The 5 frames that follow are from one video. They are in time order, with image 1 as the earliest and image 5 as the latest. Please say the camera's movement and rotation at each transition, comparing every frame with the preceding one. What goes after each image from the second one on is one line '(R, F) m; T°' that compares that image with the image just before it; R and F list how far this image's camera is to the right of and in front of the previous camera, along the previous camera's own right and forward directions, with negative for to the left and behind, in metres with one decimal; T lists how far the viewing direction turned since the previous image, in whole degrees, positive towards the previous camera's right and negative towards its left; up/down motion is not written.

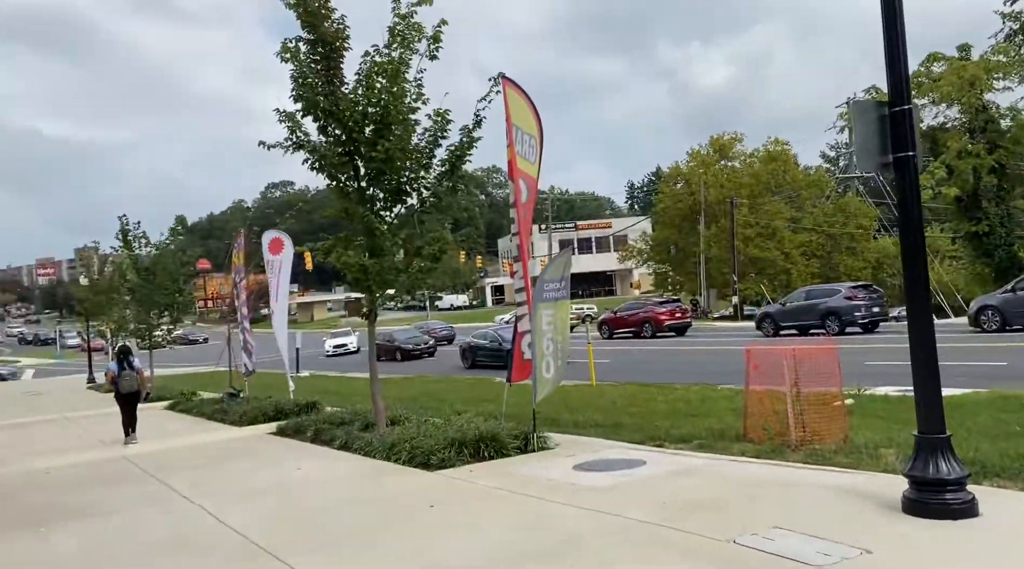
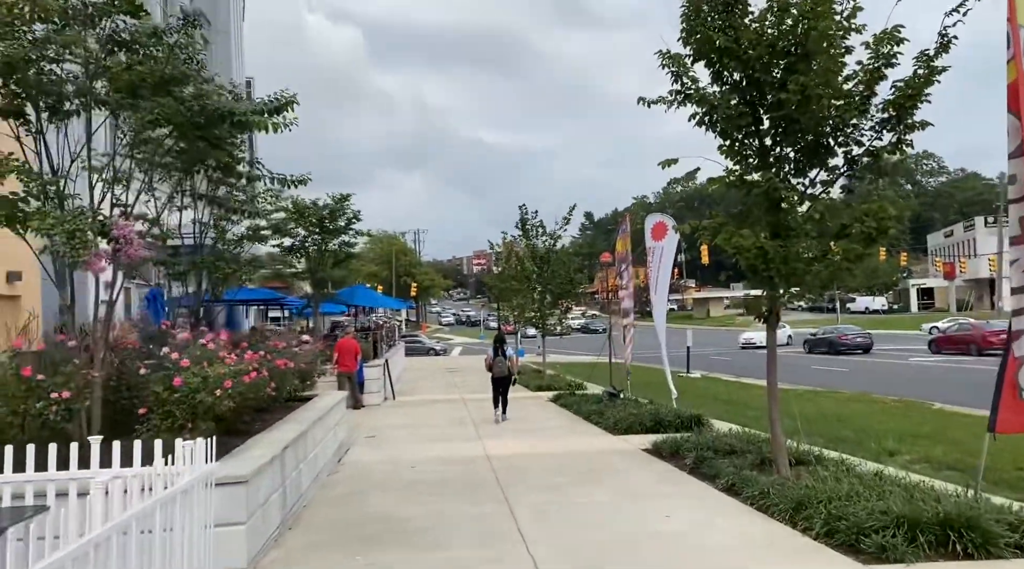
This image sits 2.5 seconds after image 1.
(-0.5, +2.6) m; -27°
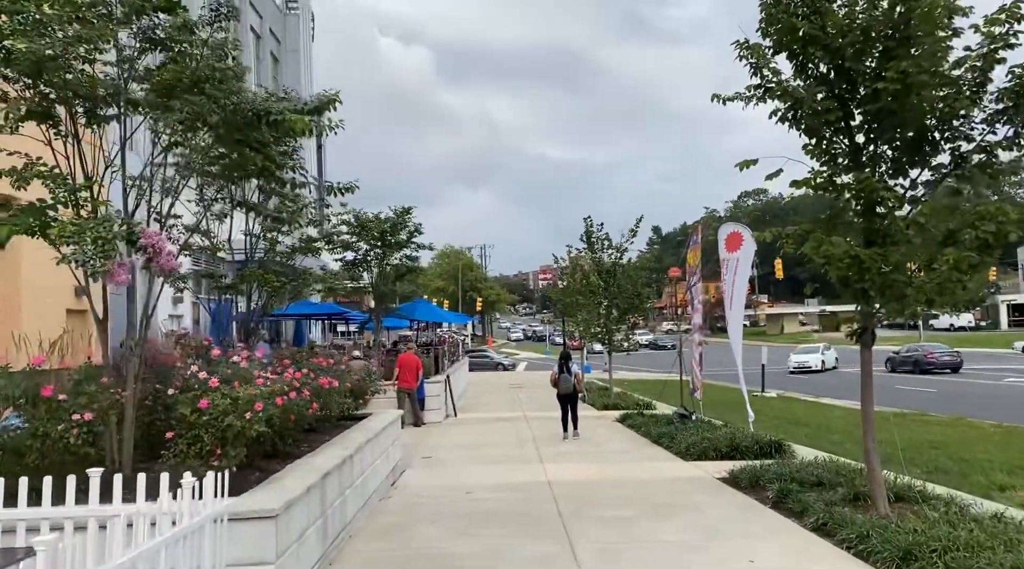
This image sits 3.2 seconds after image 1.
(0.0, +0.7) m; -5°
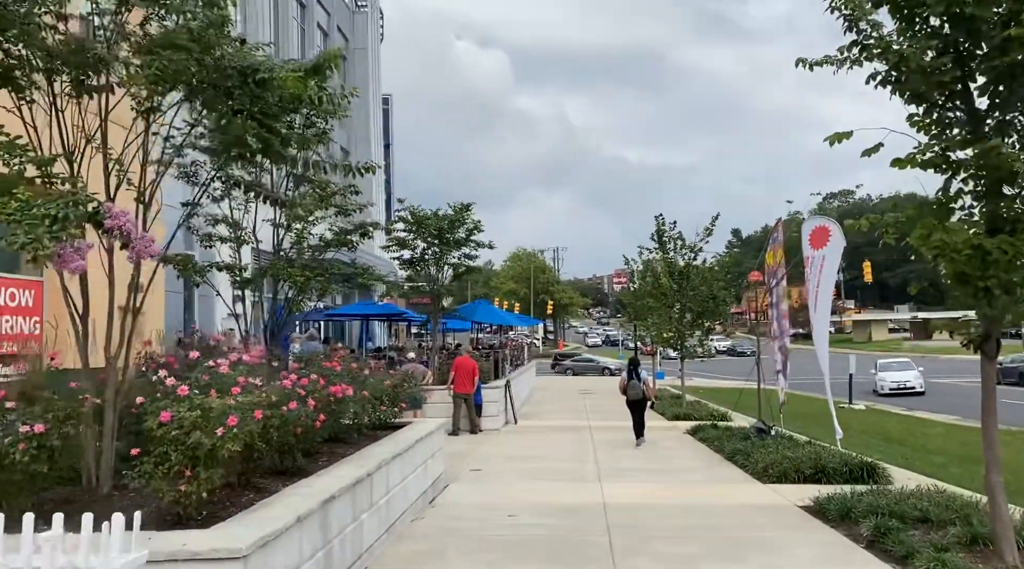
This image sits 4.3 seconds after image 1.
(+0.3, +1.2) m; -5°
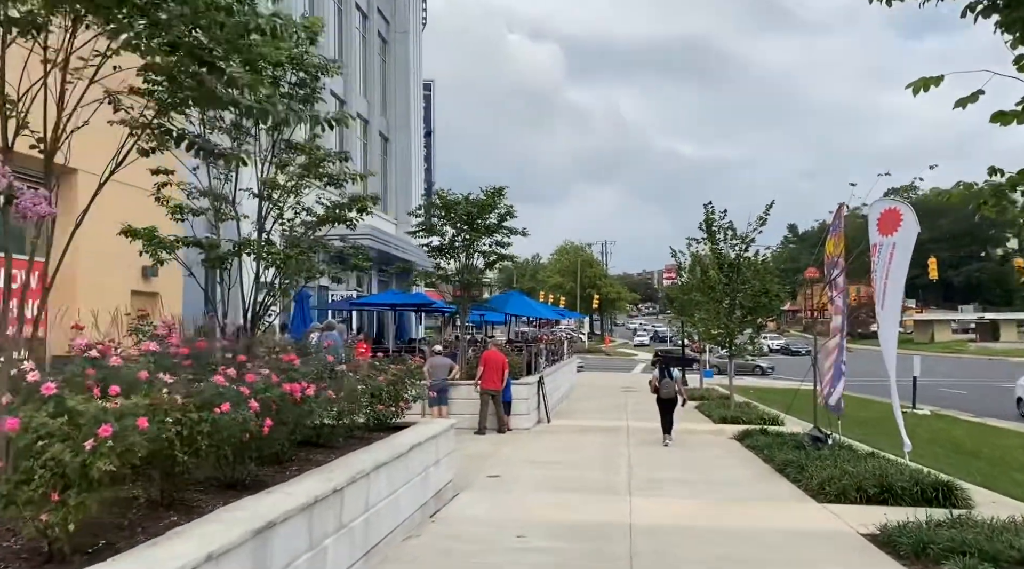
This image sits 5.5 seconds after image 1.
(+0.4, +1.3) m; -3°
